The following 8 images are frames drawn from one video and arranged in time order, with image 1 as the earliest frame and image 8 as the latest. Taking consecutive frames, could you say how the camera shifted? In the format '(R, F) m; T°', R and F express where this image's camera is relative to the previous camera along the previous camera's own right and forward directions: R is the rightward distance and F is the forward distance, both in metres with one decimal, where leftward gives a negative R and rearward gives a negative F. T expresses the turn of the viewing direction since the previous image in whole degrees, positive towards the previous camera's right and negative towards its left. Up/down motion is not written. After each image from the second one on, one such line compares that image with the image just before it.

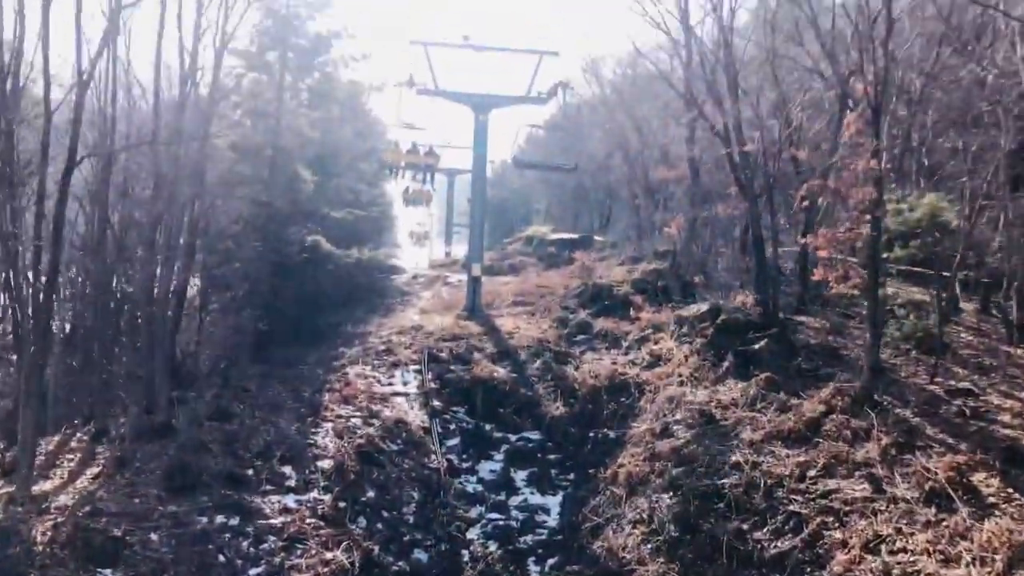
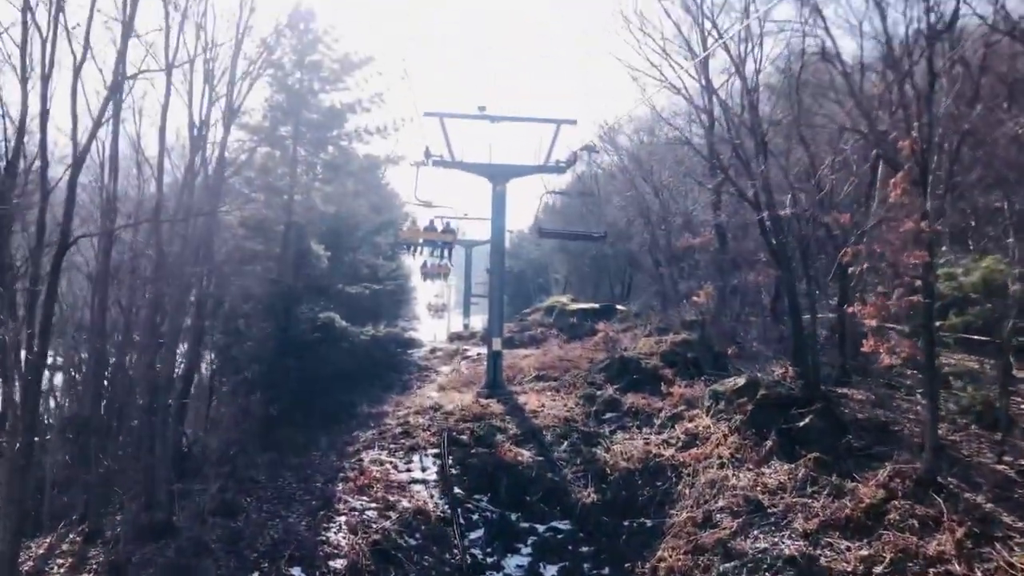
(-0.1, +1.2) m; -1°
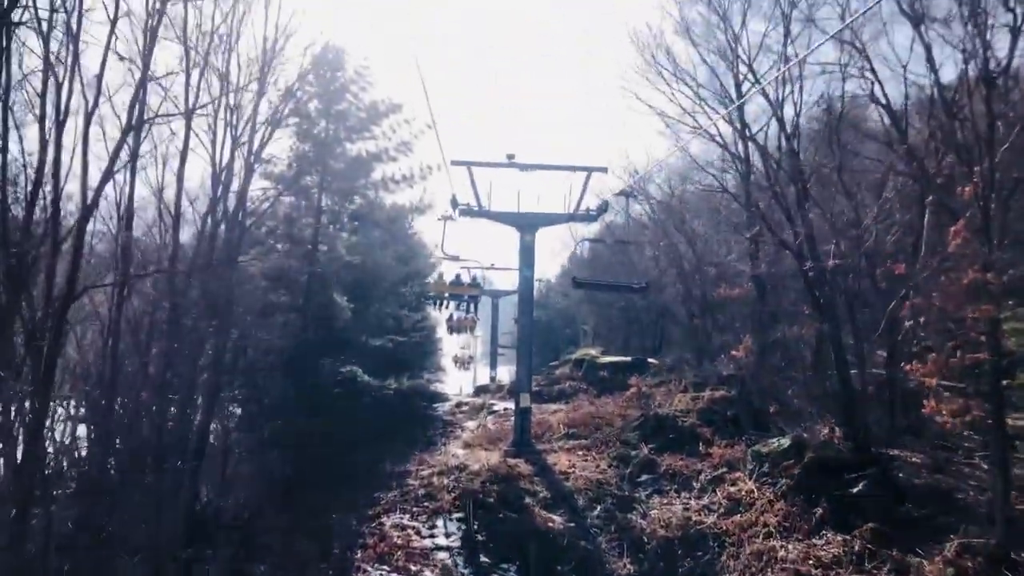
(-0.1, +1.0) m; -2°
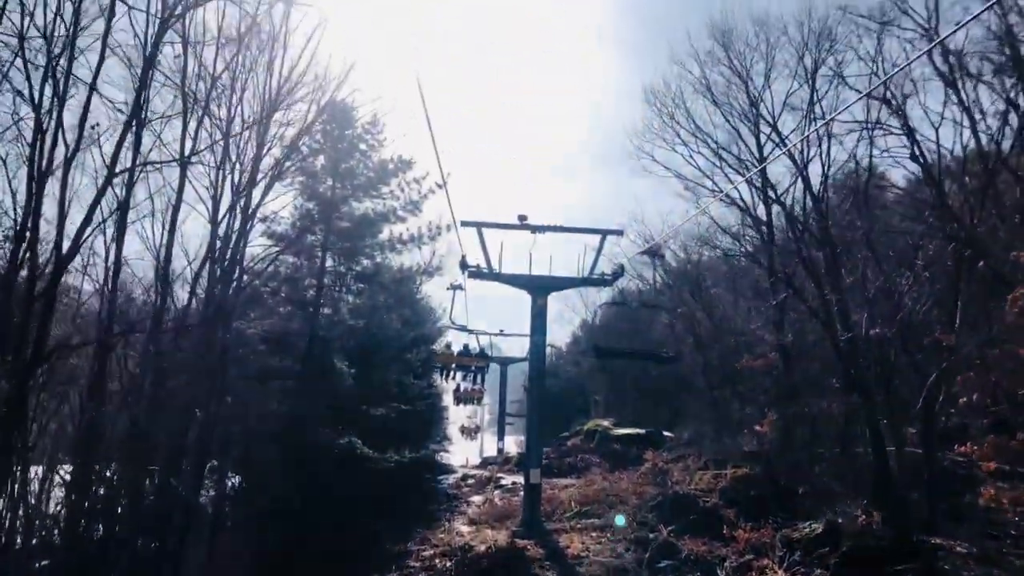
(-0.1, +1.2) m; -1°
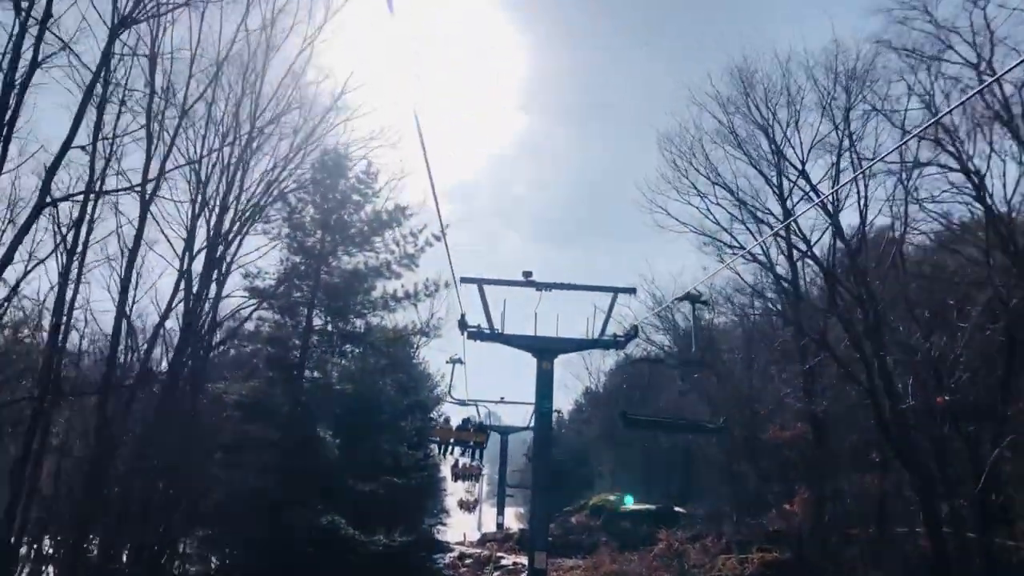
(-0.1, +2.0) m; 0°
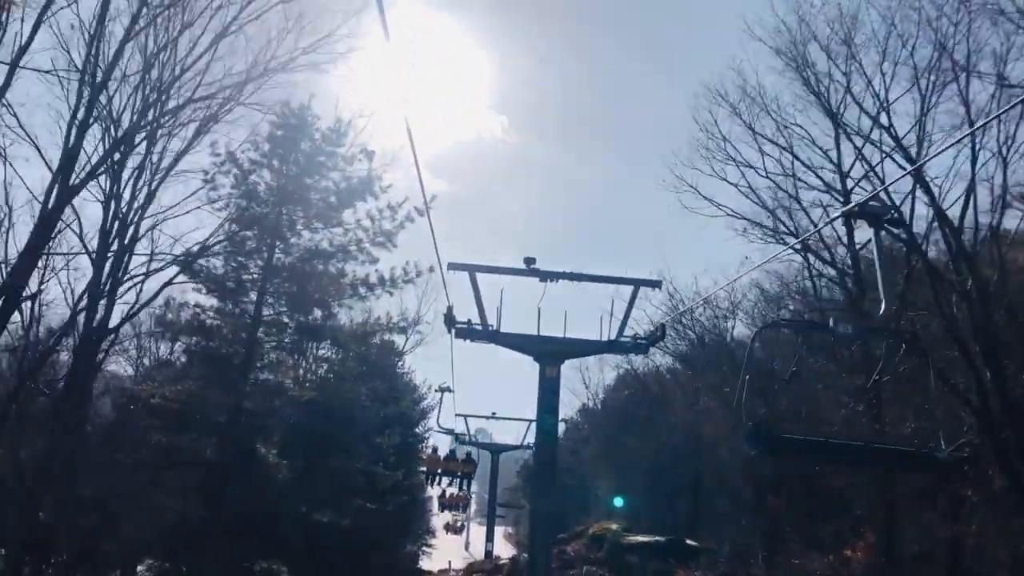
(-0.1, +4.3) m; 0°
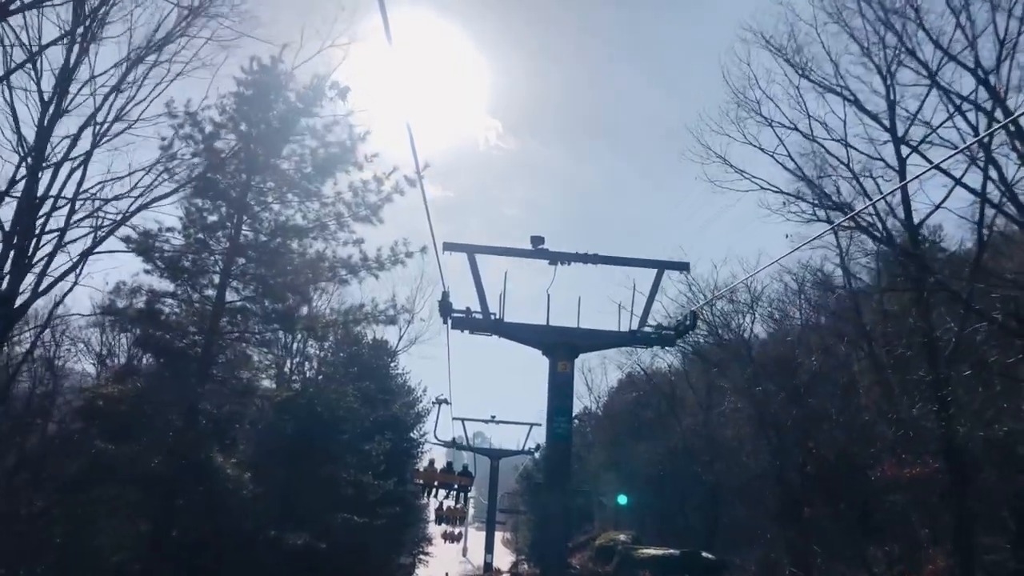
(-0.2, +2.6) m; 0°
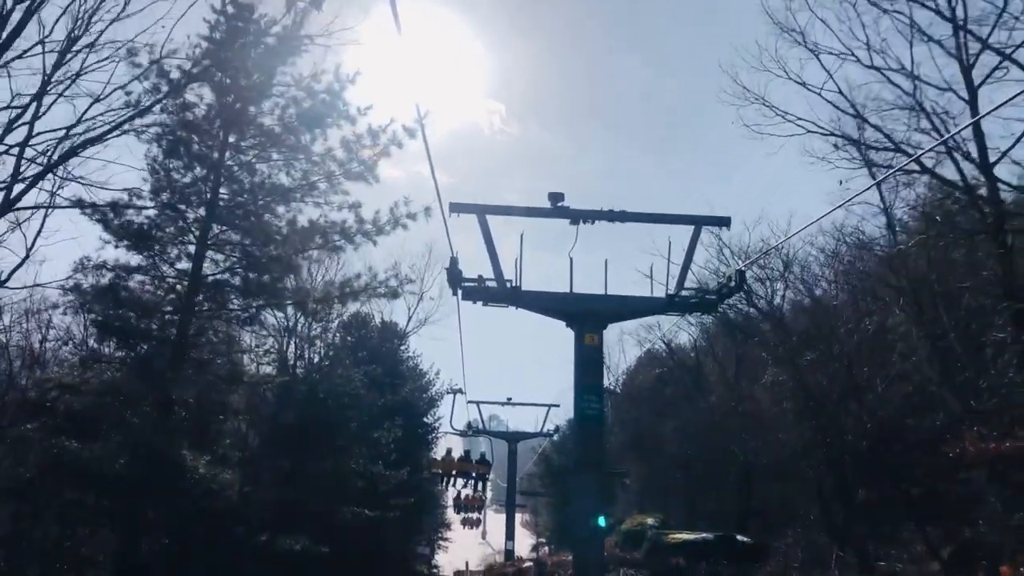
(-0.1, +2.0) m; -1°
